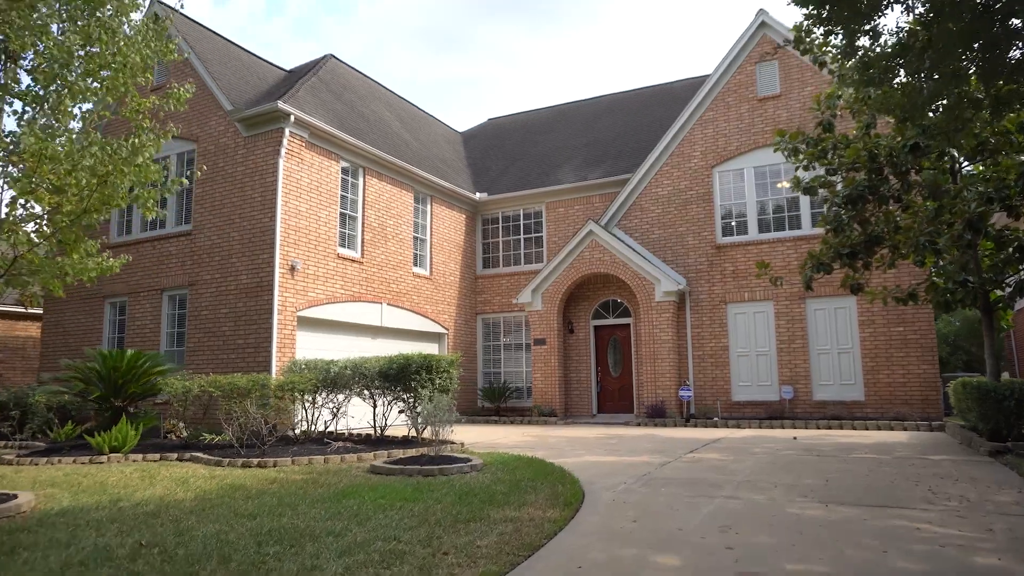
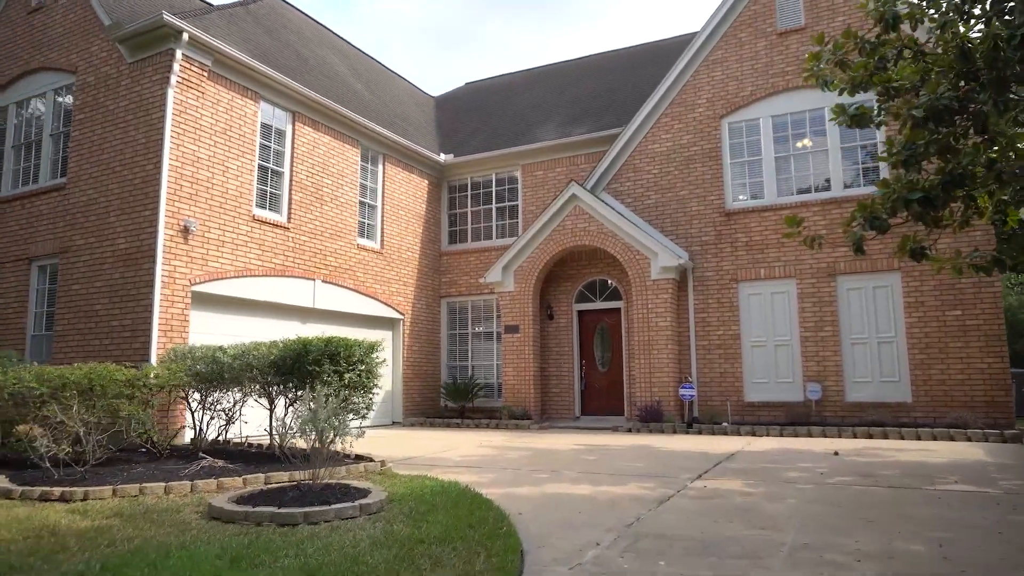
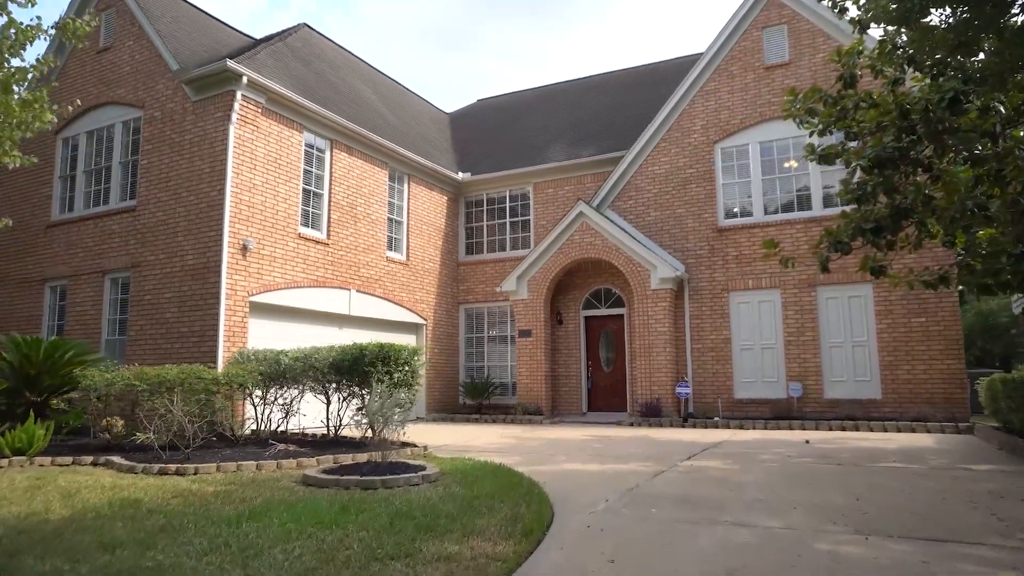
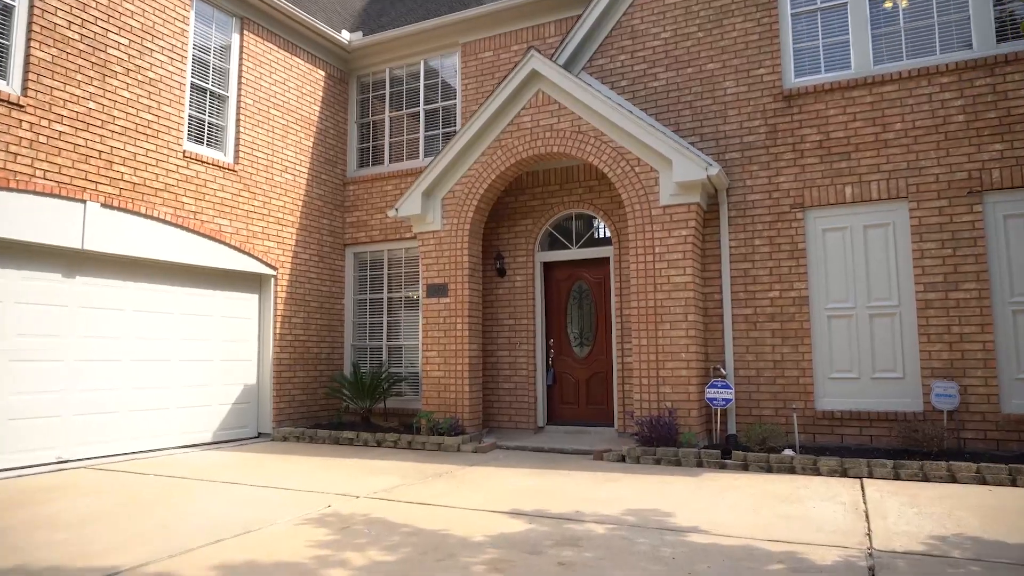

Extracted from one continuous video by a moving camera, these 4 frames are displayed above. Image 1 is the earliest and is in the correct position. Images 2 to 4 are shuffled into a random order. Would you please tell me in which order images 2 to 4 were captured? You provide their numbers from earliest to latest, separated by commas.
3, 2, 4
